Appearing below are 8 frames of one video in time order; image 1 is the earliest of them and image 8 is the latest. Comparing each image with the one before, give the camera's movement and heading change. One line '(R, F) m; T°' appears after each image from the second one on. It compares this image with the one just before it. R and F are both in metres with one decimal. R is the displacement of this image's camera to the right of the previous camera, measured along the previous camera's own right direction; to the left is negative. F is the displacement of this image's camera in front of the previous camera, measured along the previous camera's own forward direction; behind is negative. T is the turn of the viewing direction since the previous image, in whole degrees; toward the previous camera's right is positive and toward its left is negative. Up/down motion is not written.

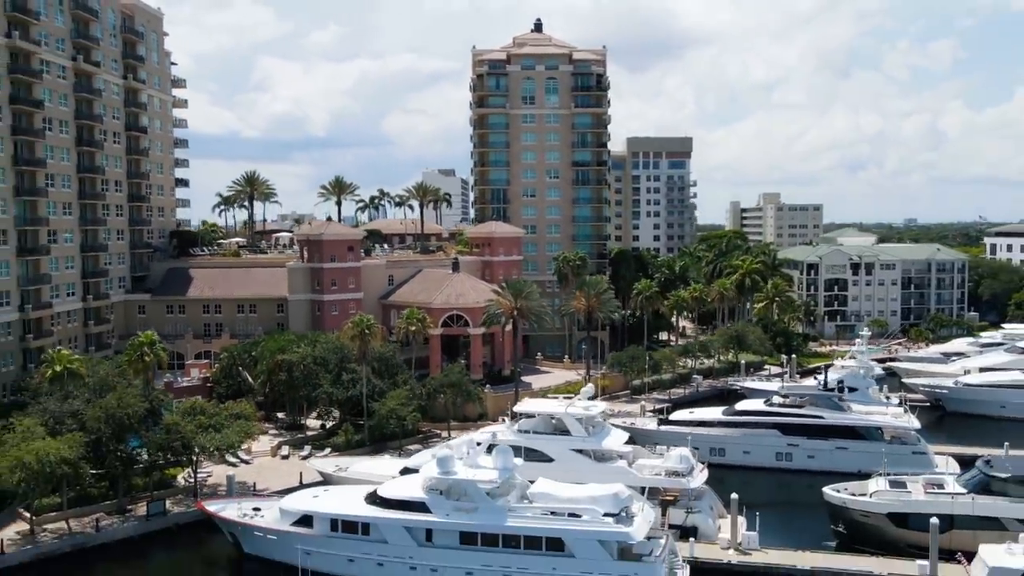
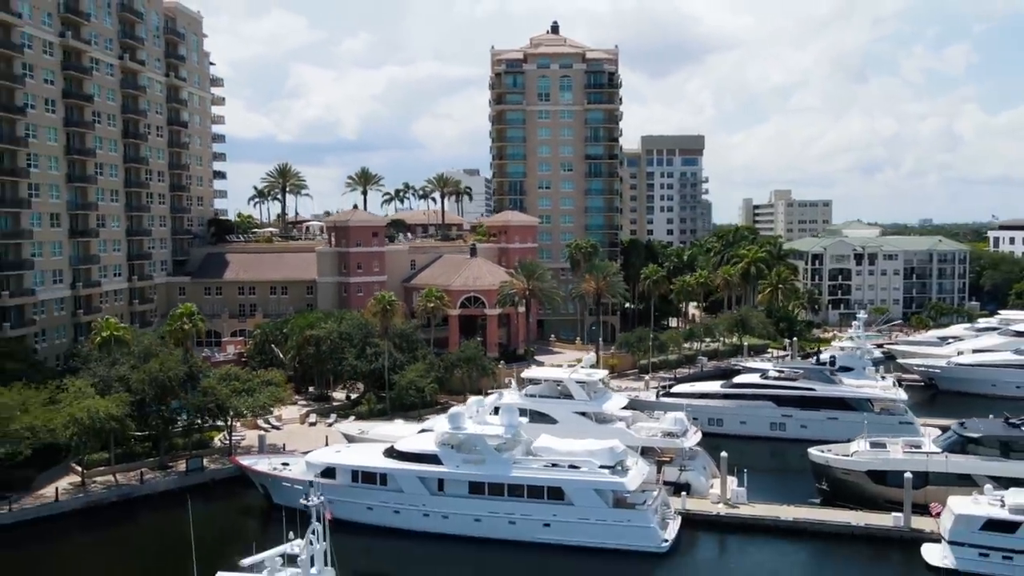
(+0.9, -2.7) m; -2°
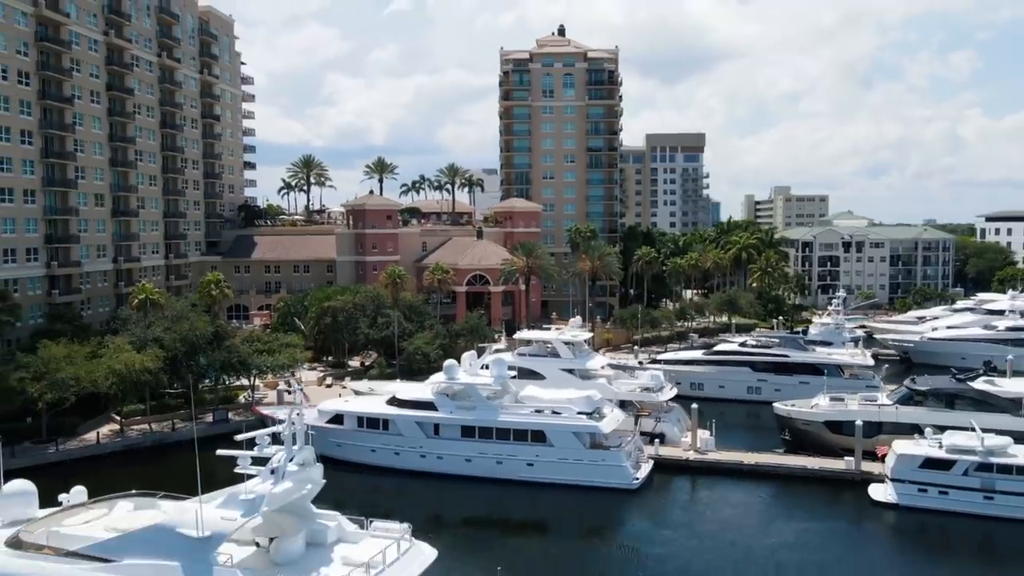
(+1.8, -3.7) m; -2°
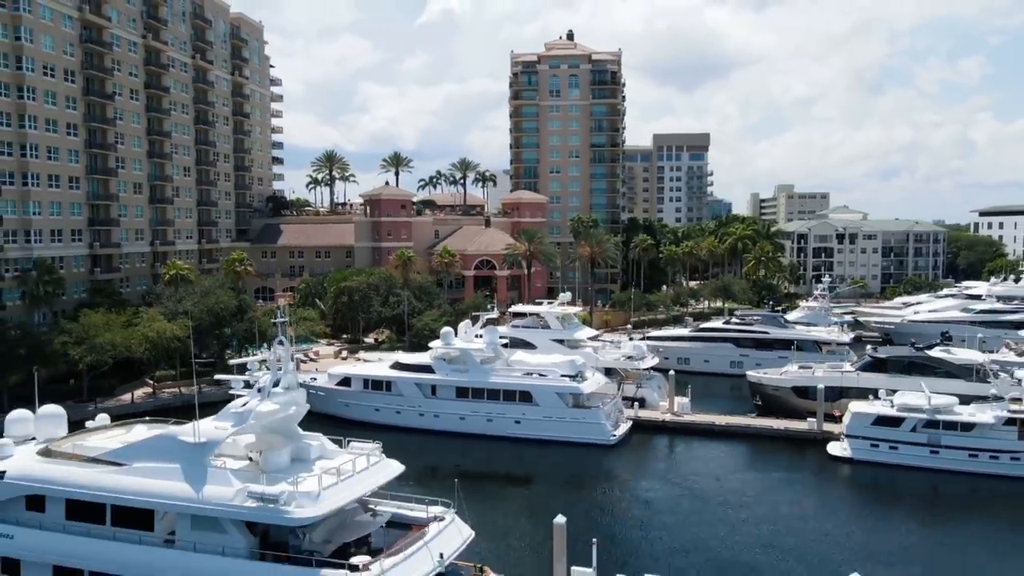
(+2.1, -3.5) m; -2°
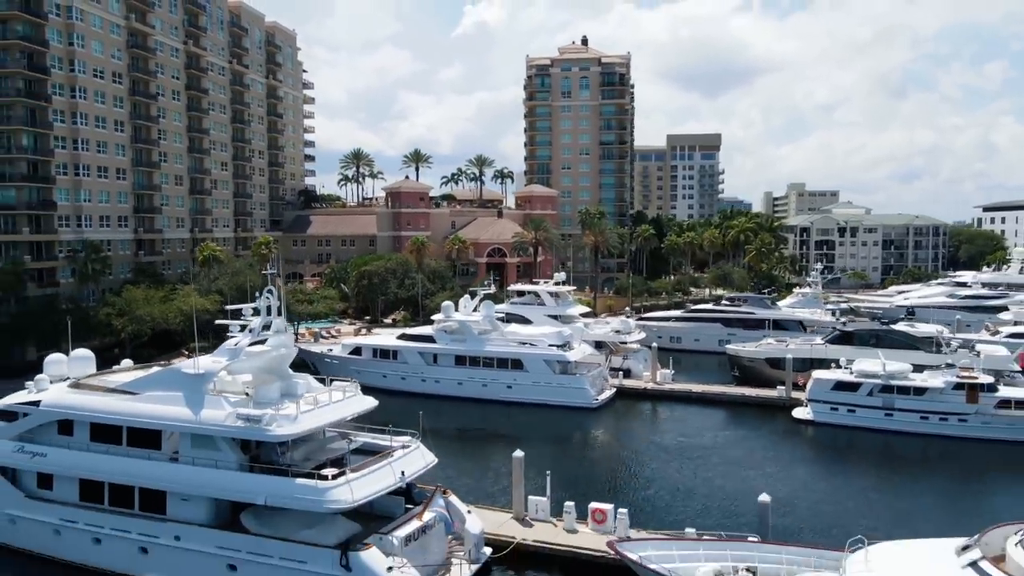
(+2.8, -3.7) m; -3°
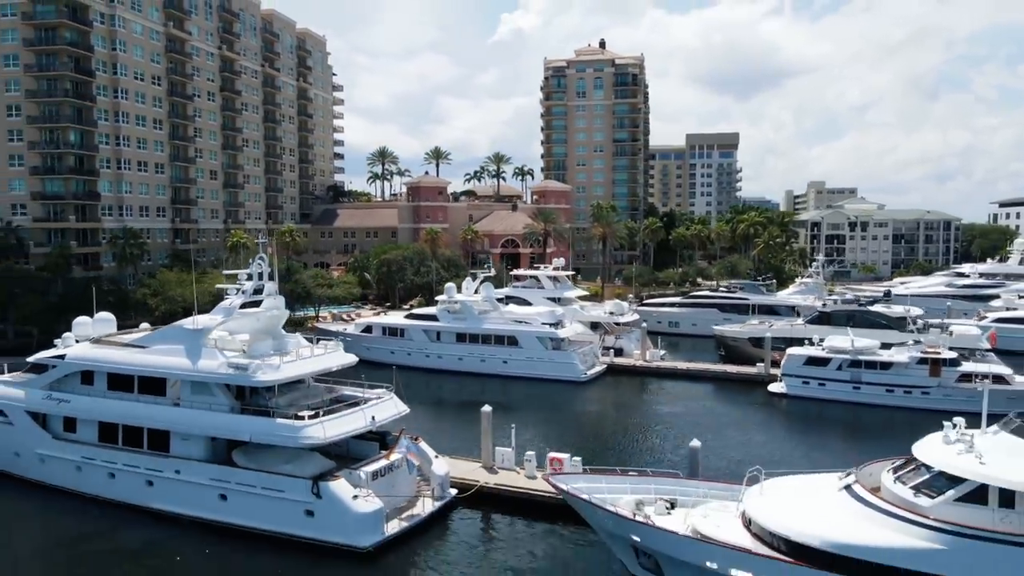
(+3.1, -3.0) m; -4°
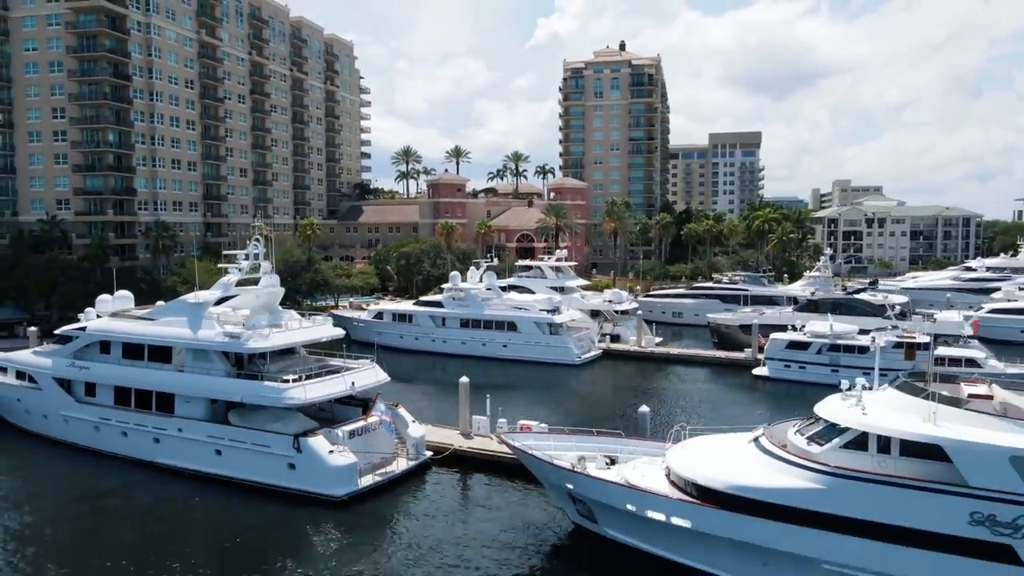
(+3.0, -2.3) m; -4°
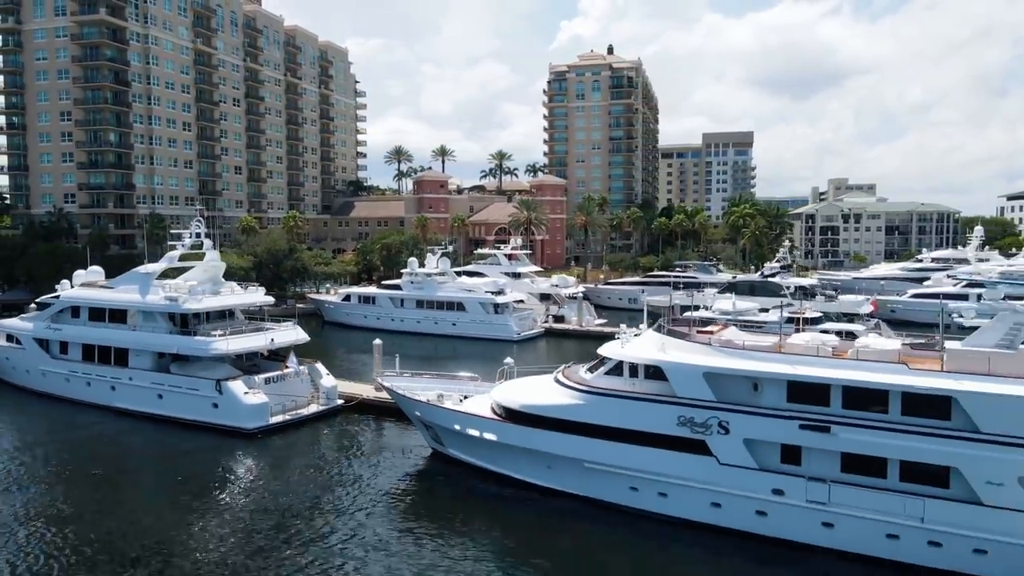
(+6.6, -3.5) m; -5°
